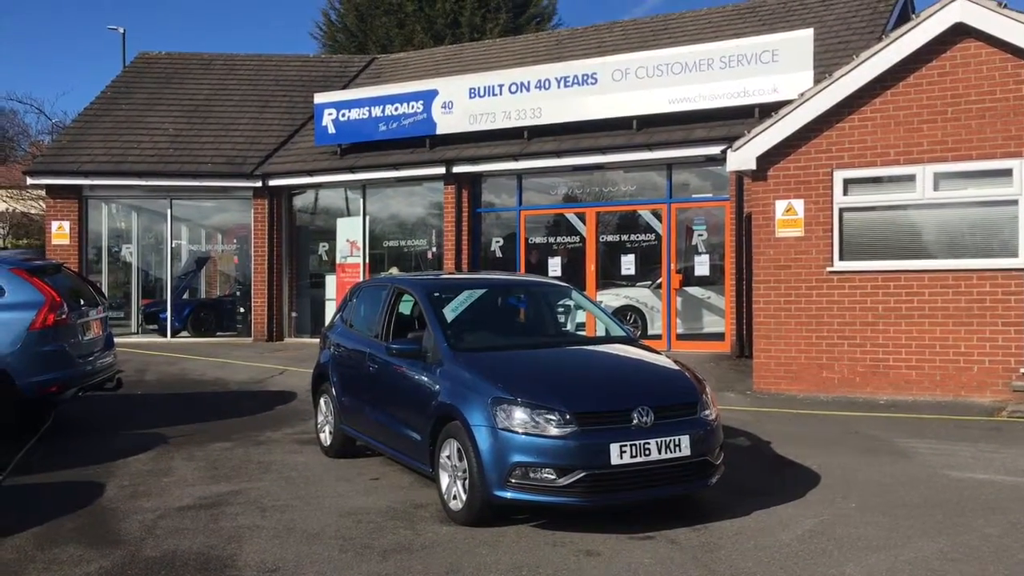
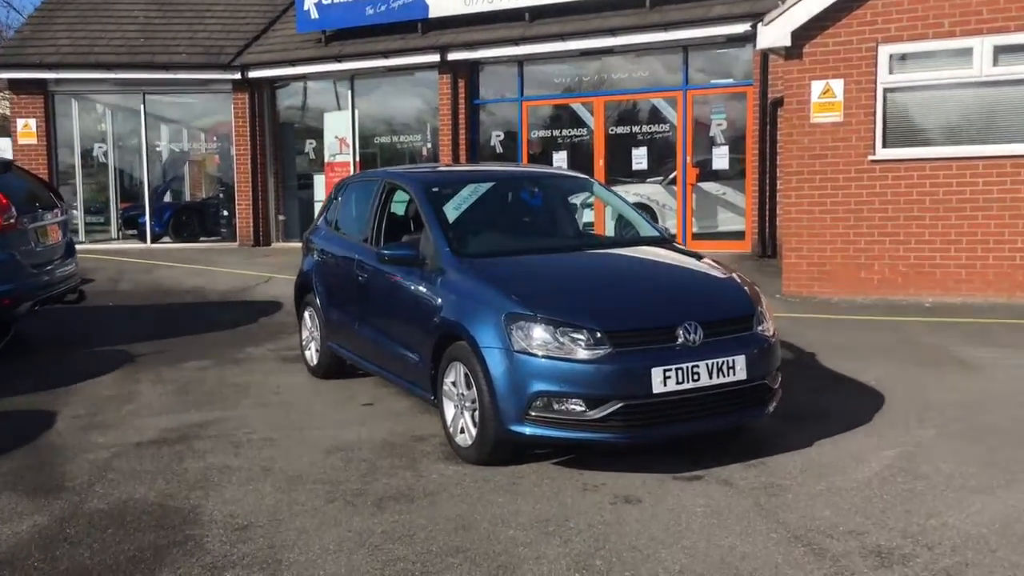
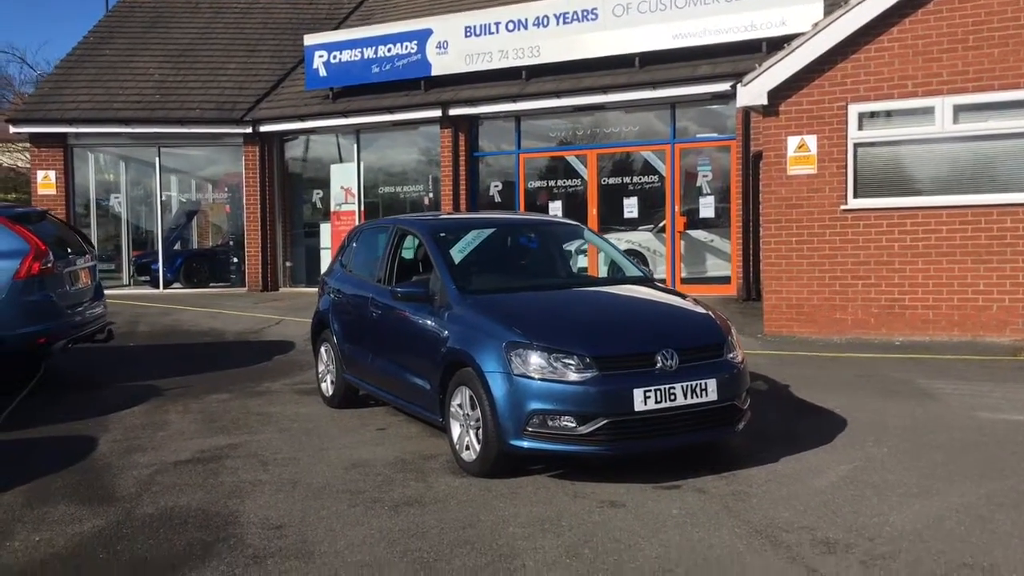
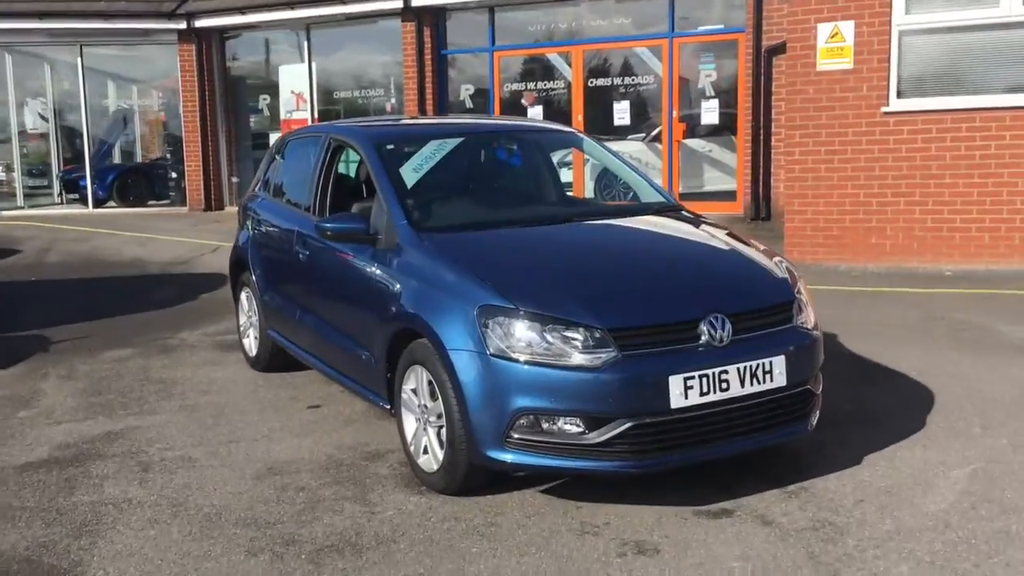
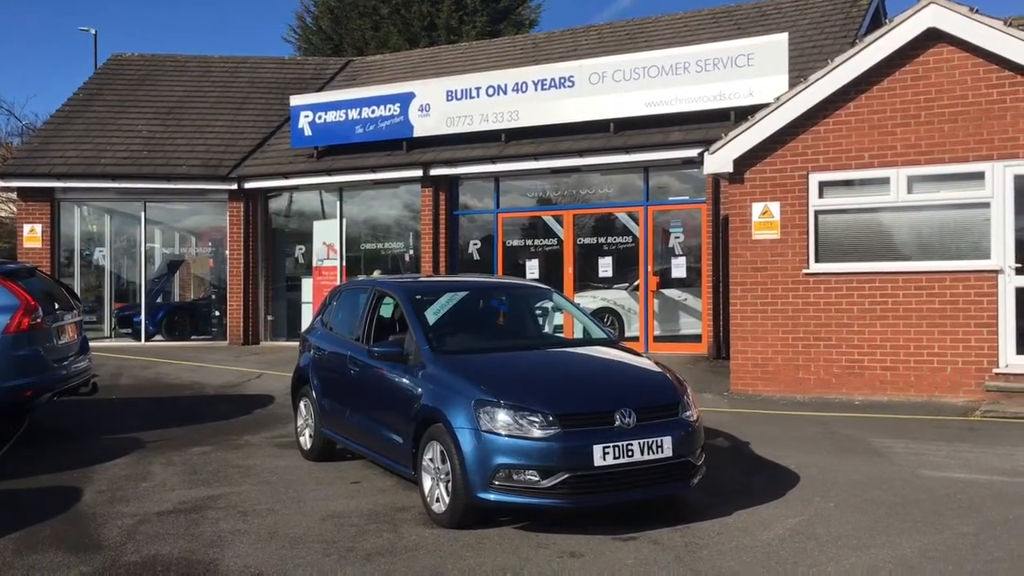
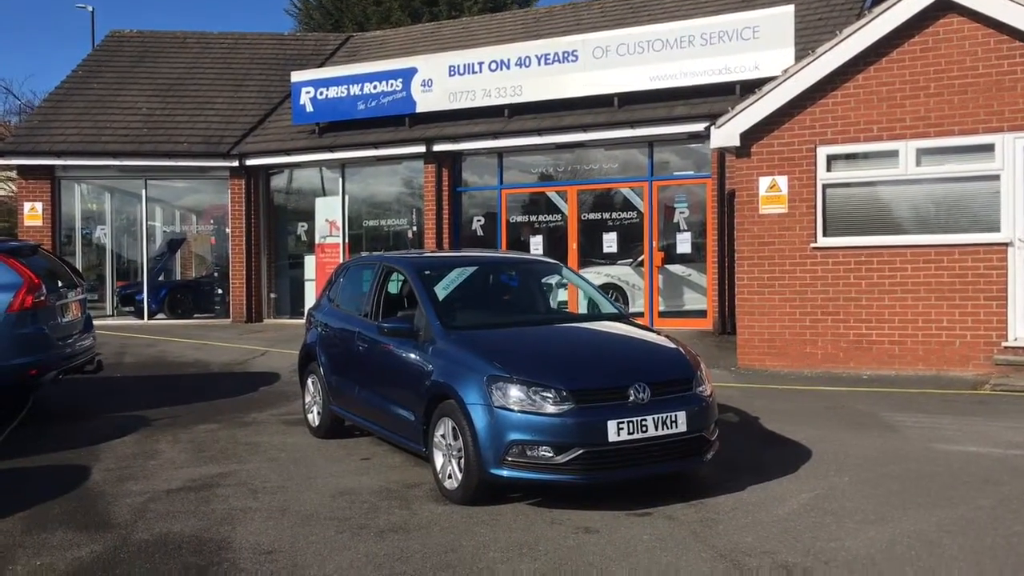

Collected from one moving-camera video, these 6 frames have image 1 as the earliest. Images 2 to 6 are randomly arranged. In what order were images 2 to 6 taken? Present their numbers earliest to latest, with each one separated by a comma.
5, 6, 3, 2, 4
